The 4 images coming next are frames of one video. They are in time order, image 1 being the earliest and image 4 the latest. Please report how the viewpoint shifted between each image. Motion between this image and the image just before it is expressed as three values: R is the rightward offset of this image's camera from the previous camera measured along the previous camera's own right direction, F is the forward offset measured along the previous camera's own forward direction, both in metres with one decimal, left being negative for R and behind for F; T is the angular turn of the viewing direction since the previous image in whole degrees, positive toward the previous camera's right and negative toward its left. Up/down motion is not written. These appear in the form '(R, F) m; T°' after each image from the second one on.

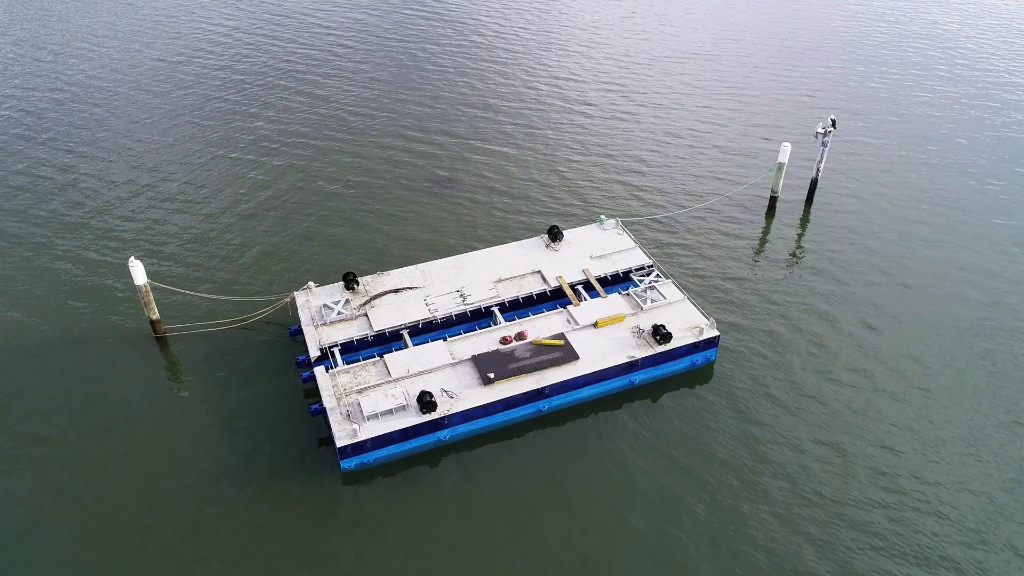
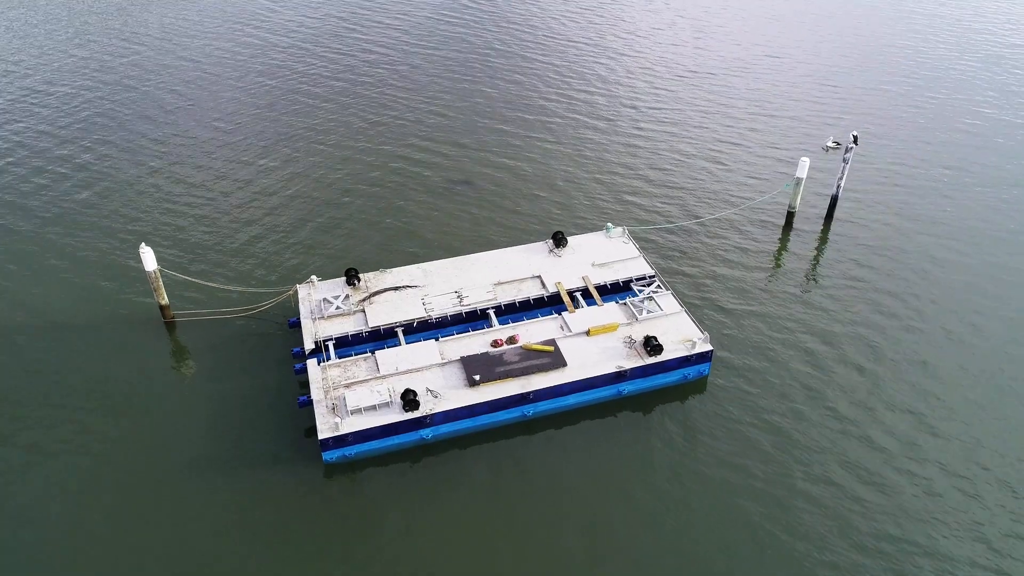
(+2.6, -0.3) m; -3°
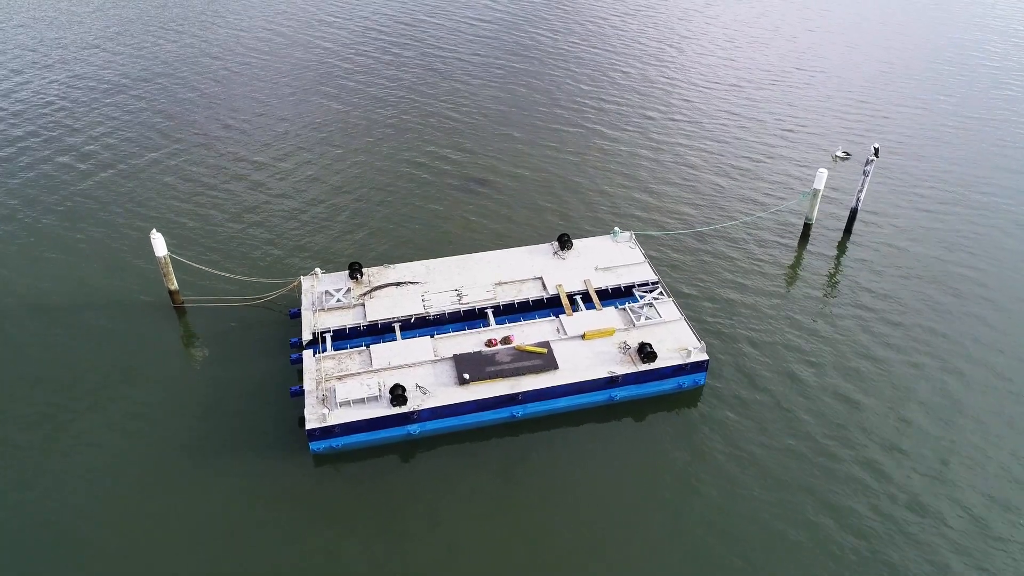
(+2.2, -0.1) m; -2°
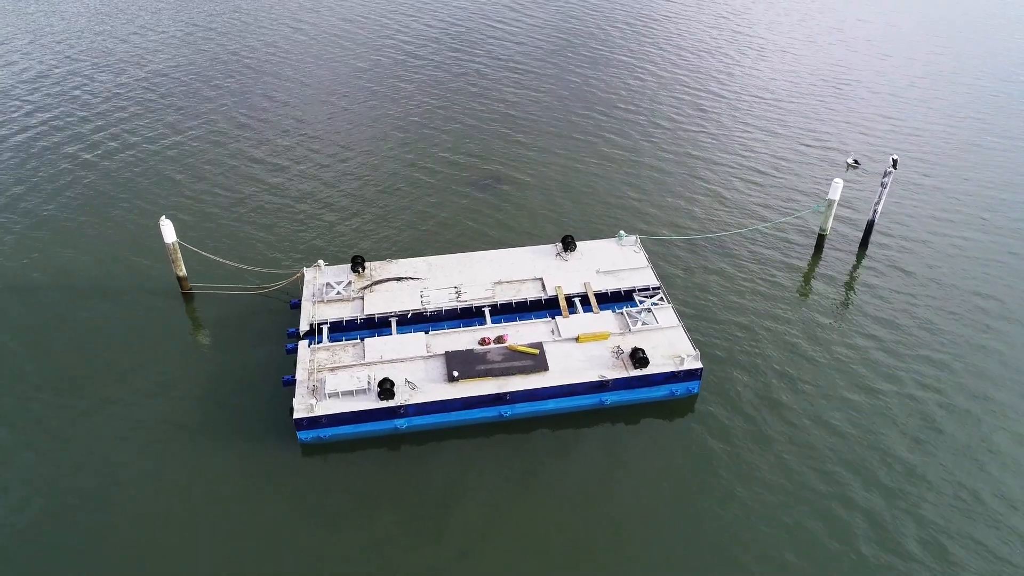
(+2.1, -0.1) m; -2°
